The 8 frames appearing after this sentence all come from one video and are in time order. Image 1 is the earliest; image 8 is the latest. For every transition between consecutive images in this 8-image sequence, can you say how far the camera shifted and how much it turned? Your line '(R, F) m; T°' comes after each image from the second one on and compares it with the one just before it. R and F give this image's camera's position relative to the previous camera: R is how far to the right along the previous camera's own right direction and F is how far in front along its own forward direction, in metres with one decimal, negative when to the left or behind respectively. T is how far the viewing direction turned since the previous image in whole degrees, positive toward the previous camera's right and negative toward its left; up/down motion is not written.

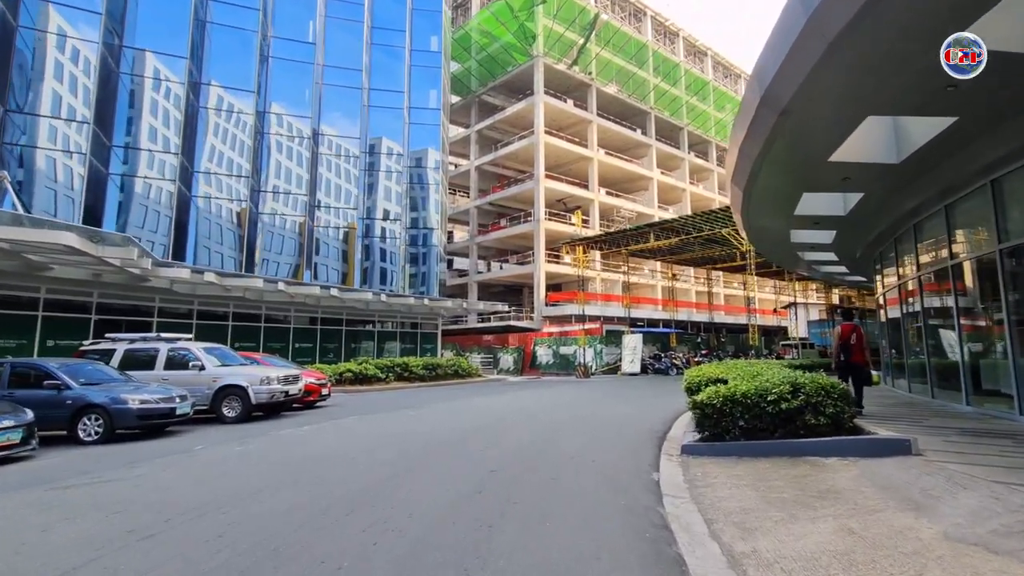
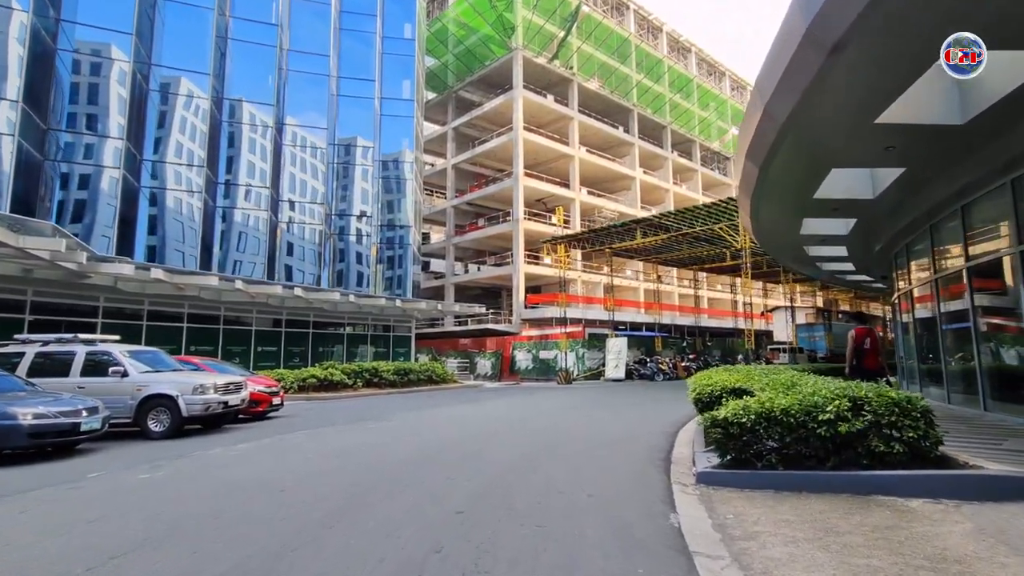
(0.0, +1.7) m; +2°
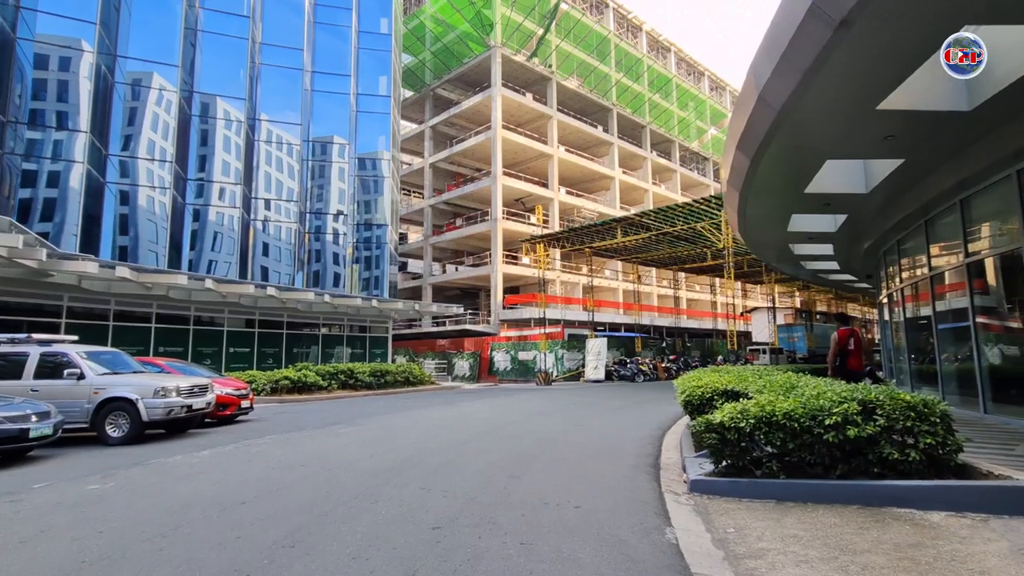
(0.0, +0.5) m; +2°
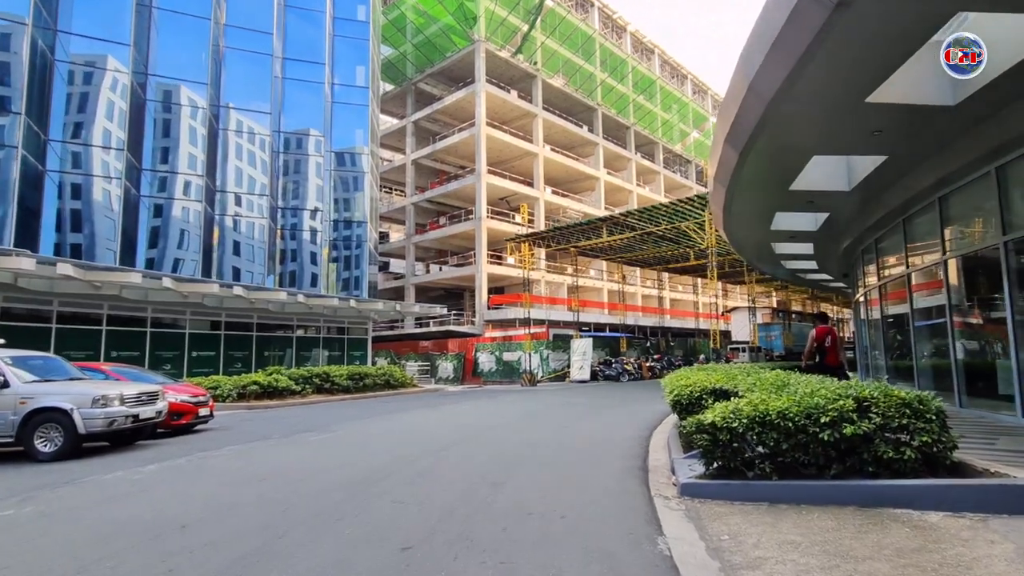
(0.0, +0.2) m; +1°
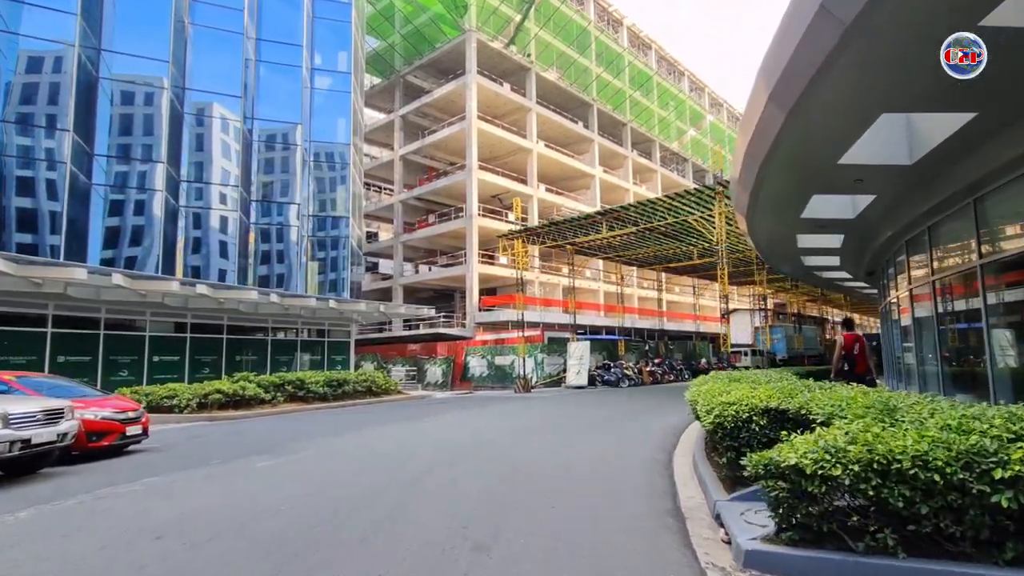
(0.0, +1.8) m; +1°
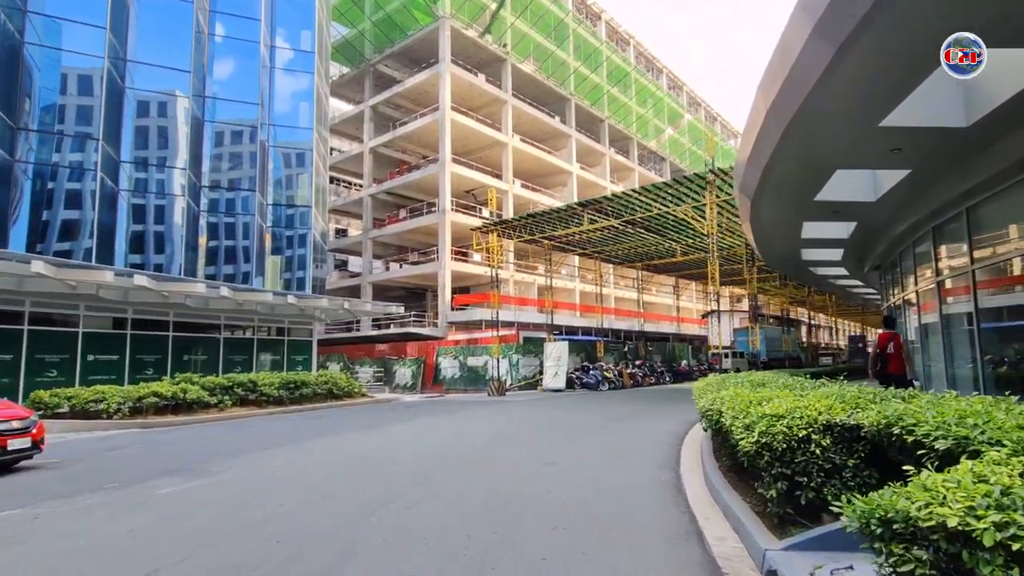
(-0.1, +1.5) m; +2°
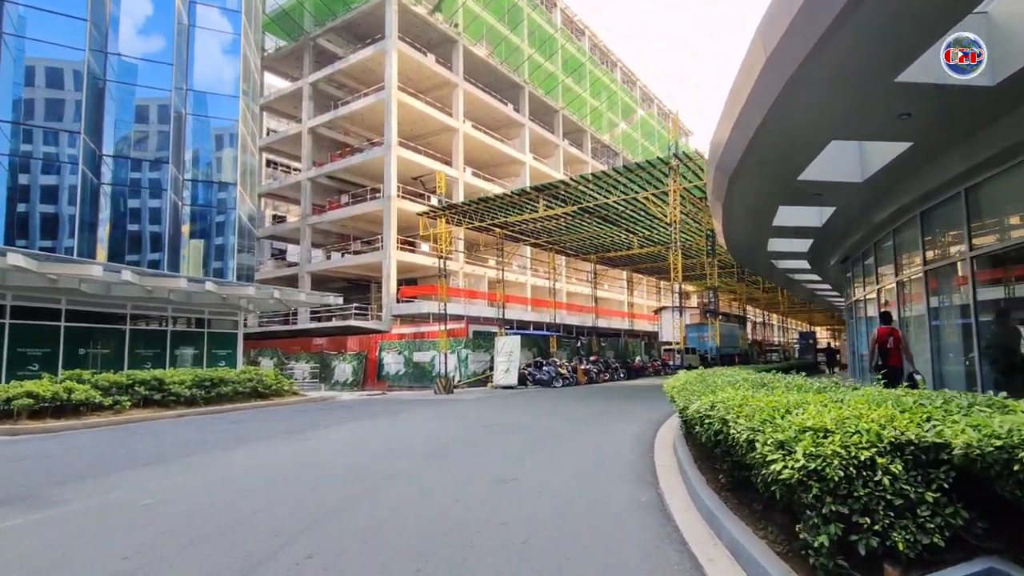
(0.0, +1.6) m; +5°
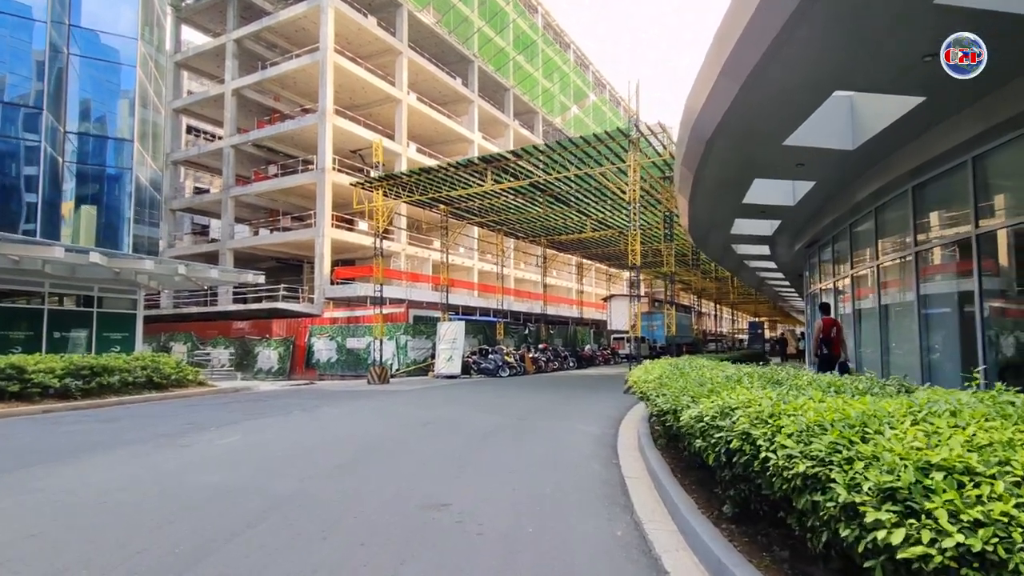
(+0.1, +1.9) m; +5°
